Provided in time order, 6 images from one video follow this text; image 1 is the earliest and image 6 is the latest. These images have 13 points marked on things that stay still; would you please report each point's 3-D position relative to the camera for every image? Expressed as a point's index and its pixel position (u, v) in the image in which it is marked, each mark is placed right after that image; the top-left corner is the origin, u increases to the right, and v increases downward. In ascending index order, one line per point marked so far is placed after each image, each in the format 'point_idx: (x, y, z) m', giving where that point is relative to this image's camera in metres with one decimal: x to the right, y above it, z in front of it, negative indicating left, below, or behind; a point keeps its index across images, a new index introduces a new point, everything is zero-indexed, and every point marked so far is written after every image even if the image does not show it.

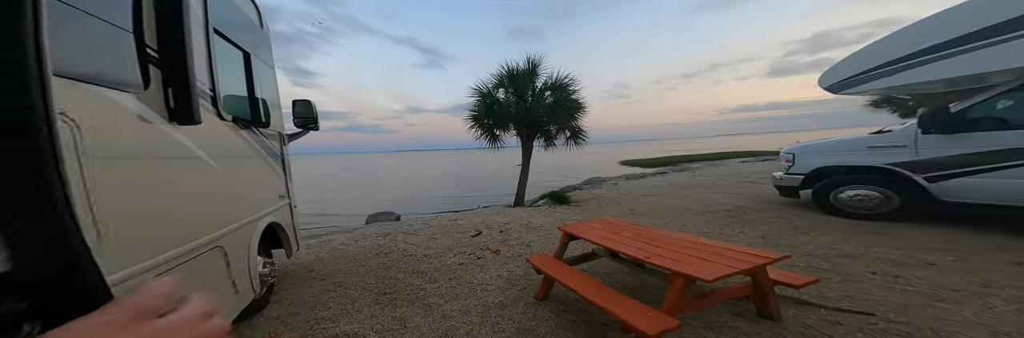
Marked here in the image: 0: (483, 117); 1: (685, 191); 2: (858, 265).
0: (-1.7, +2.1, +12.2) m
1: (+4.9, -0.7, +8.3) m
2: (+3.8, -1.0, +3.2) m
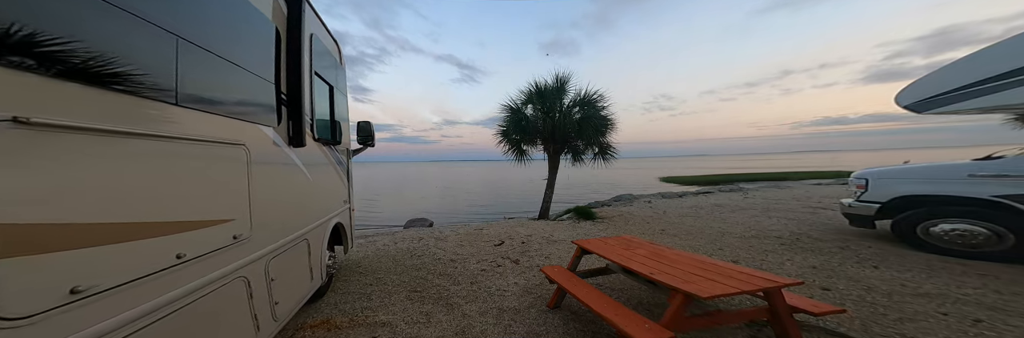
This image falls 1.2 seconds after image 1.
0: (0.0, +1.6, +12.6) m
1: (+5.8, -1.2, +7.7) m
2: (+4.0, -1.2, +2.8) m
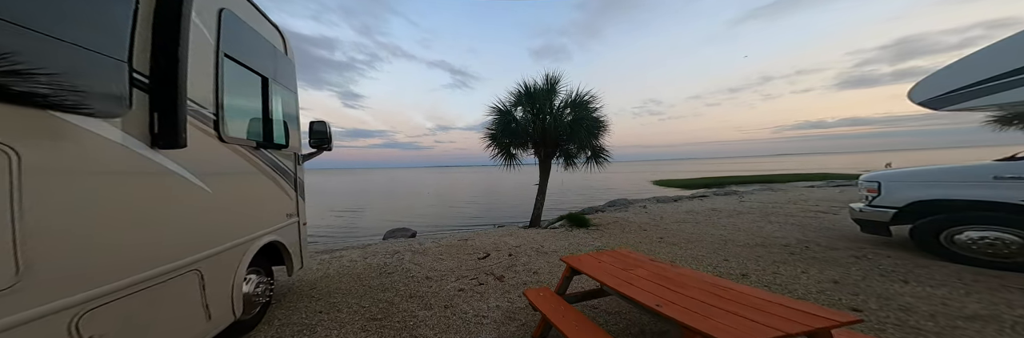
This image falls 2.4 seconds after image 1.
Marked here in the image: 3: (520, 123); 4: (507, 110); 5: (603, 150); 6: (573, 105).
0: (-0.4, +1.4, +12.1) m
1: (+5.5, -1.2, +7.3) m
2: (+3.8, -1.2, +2.3) m
3: (+0.4, +1.9, +12.1) m
4: (-0.2, +2.5, +12.3) m
5: (+3.8, +0.8, +12.0) m
6: (+2.5, +2.6, +11.8) m
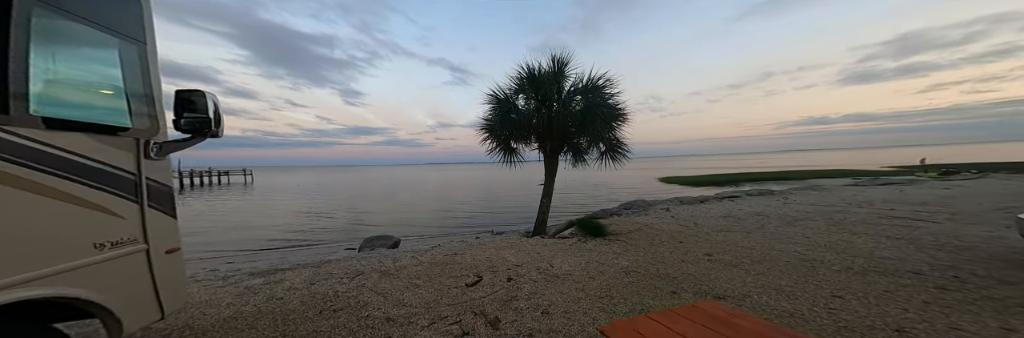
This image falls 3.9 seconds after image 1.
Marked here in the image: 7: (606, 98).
0: (-0.4, +1.5, +10.6) m
1: (+5.5, -1.1, +5.7) m
2: (+3.8, -1.2, +0.8) m
3: (+0.4, +2.0, +10.5) m
4: (-0.2, +2.6, +10.7) m
5: (+3.8, +0.9, +10.5) m
6: (+2.5, +2.7, +10.2) m
7: (+3.3, +2.5, +10.2) m
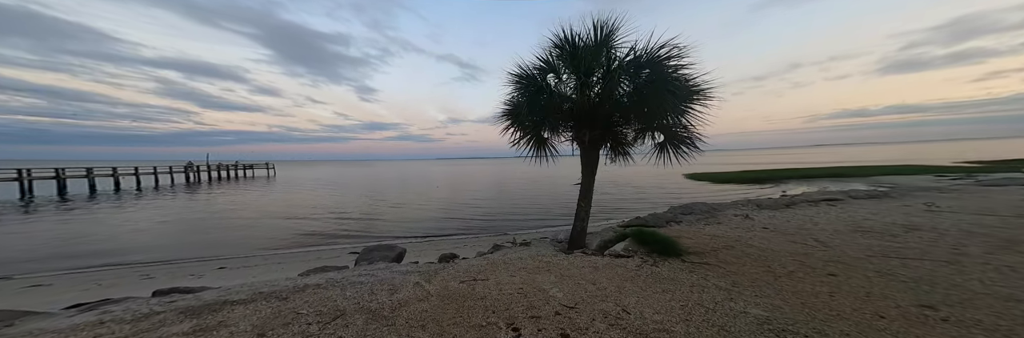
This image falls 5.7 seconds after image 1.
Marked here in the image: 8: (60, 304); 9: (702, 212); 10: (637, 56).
0: (+0.5, +1.6, +8.5) m
1: (+6.2, -1.0, +3.5) m
2: (+4.3, -1.1, -1.4) m
3: (+1.3, +2.2, +8.5) m
4: (+0.7, +2.8, +8.7) m
5: (+4.7, +1.1, +8.3) m
6: (+3.4, +2.9, +8.1) m
7: (+4.1, +2.6, +8.0) m
8: (-15.6, -4.7, +10.1) m
9: (+5.5, -1.2, +8.5) m
10: (+3.3, +3.1, +8.1) m
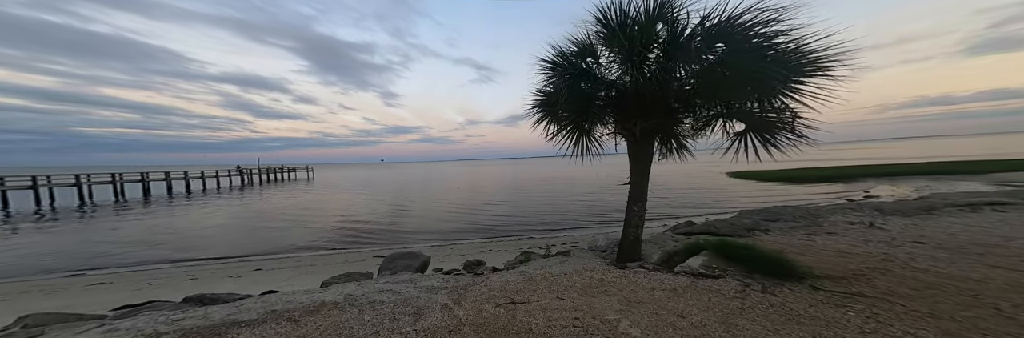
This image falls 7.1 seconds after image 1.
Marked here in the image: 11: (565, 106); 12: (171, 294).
0: (+1.5, +1.7, +7.3) m
1: (+6.8, -0.9, +1.8) m
2: (+4.5, -1.0, -2.9) m
3: (+2.3, +2.2, +7.2) m
4: (+1.7, +2.8, +7.4) m
5: (+5.7, +1.2, +6.7) m
6: (+4.4, +3.0, +6.6) m
7: (+5.1, +2.7, +6.4) m
8: (-14.2, -4.8, +10.2) m
9: (+6.6, -1.1, +6.8) m
10: (+4.3, +3.2, +6.6) m
11: (+1.4, +1.7, +7.4) m
12: (-12.9, -4.7, +11.0) m
